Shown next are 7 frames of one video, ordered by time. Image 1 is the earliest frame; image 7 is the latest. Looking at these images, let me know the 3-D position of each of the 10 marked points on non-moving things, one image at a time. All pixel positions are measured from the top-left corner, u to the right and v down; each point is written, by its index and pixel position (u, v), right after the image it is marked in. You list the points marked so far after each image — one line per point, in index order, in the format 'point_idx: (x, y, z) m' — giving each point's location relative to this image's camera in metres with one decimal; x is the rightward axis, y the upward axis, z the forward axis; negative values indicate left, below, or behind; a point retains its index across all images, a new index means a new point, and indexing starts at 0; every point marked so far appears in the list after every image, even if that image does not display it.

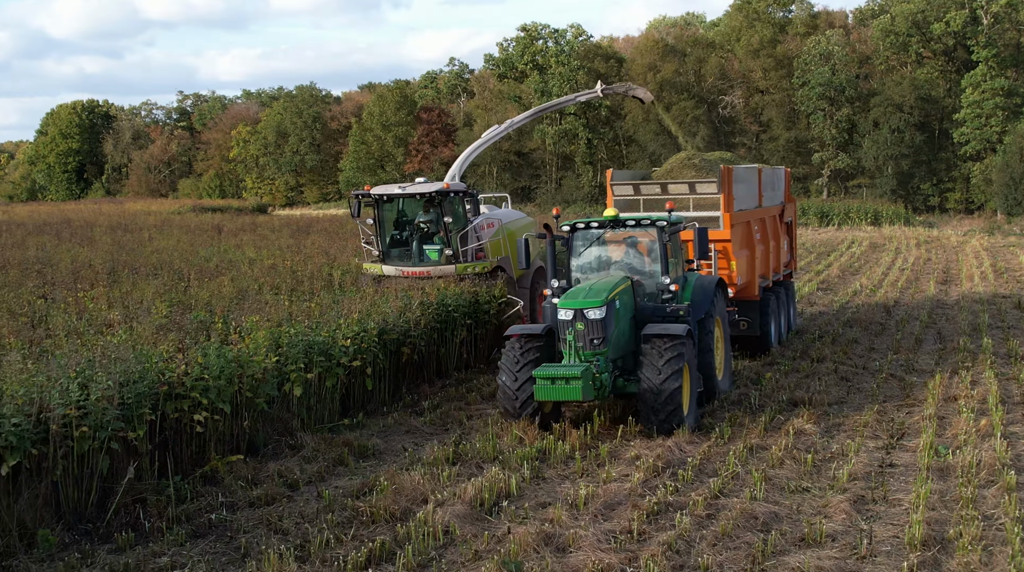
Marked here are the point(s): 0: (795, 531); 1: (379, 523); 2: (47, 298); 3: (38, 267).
0: (+1.8, -1.5, +6.6) m
1: (-0.9, -1.5, +6.9) m
2: (-5.4, -0.2, +11.8) m
3: (-7.2, +0.2, +15.4) m
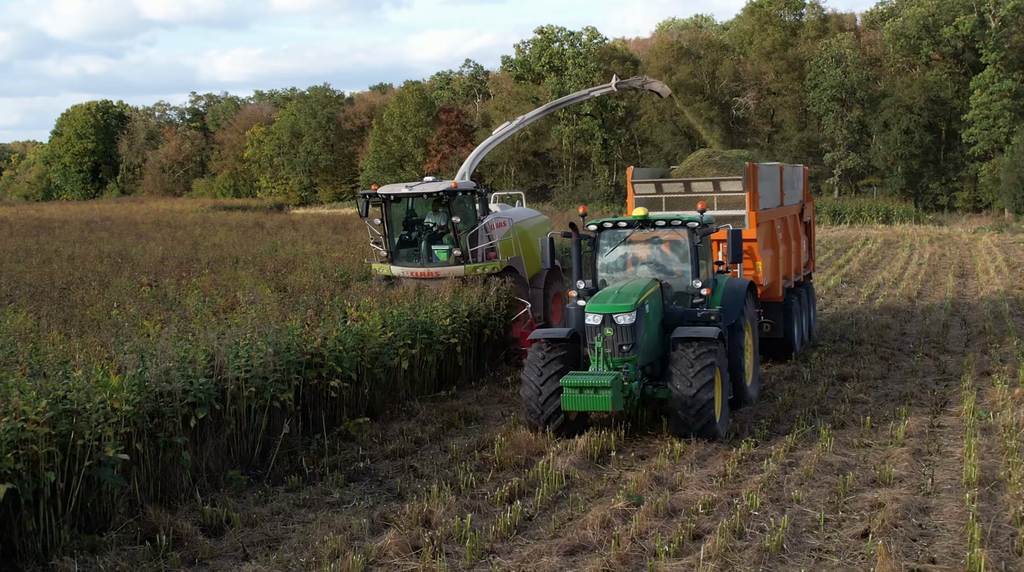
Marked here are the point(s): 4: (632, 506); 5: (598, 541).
0: (+2.6, -1.4, +7.7) m
1: (0.0, -1.4, +8.1) m
2: (-4.6, 0.0, +12.9) m
3: (-6.4, +0.4, +16.6) m
4: (+0.8, -1.4, +7.0) m
5: (+0.5, -1.5, +6.4) m
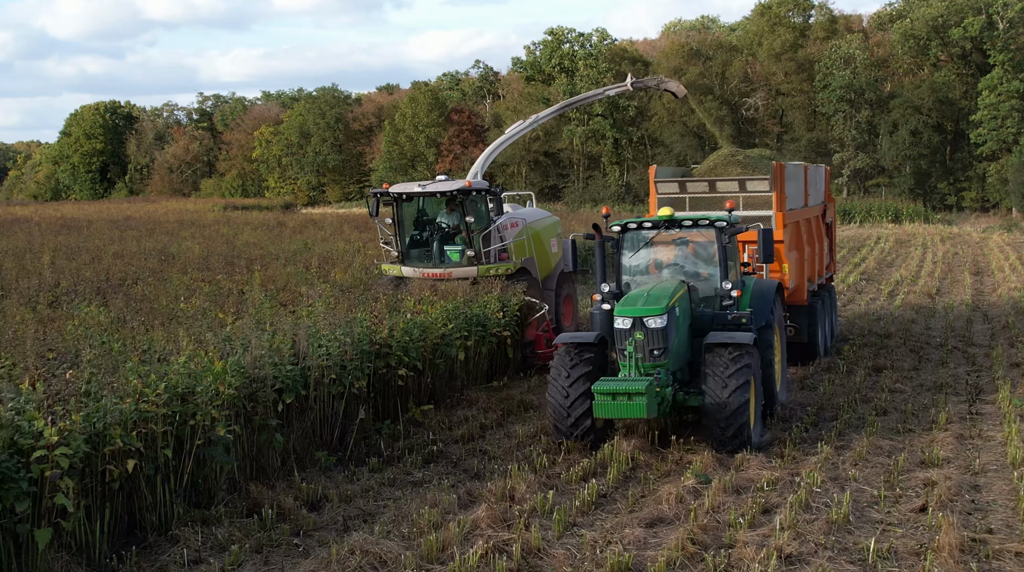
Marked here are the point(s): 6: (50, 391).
0: (+3.1, -1.3, +8.2) m
1: (+0.5, -1.3, +8.5) m
2: (-4.1, +0.1, +13.4) m
3: (-5.9, +0.4, +17.0) m
4: (+1.3, -1.4, +7.4) m
5: (+1.0, -1.5, +6.9) m
6: (-2.8, -0.6, +6.4) m
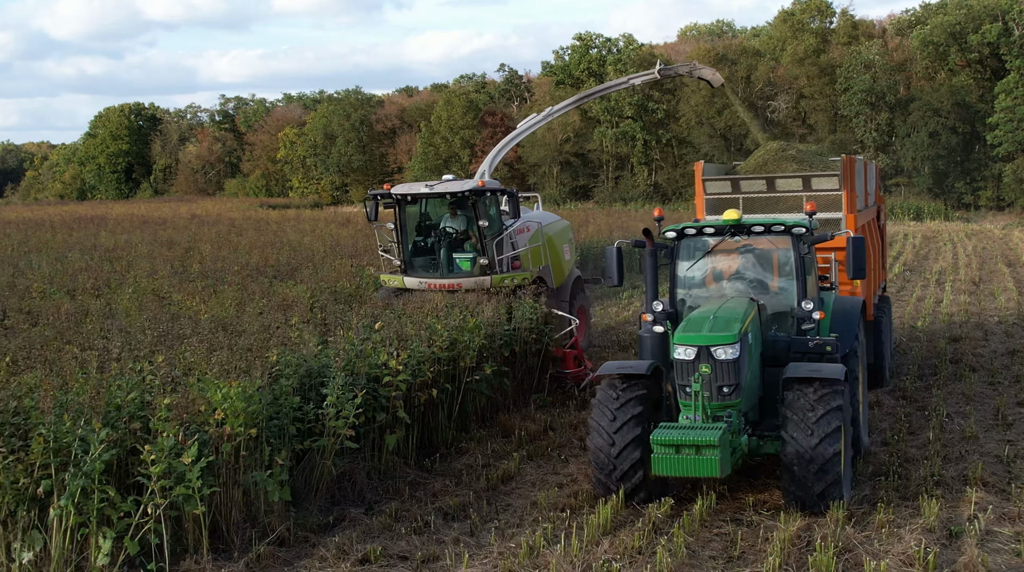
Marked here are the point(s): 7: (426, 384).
0: (+4.8, -1.1, +10.1) m
1: (+2.2, -1.1, +10.5) m
2: (-2.4, +0.3, +15.4) m
3: (-4.2, +0.7, +19.0) m
4: (+3.0, -1.1, +9.4) m
5: (+2.7, -1.2, +8.8) m
6: (-1.1, -0.4, +8.3) m
7: (-0.7, -0.8, +8.4) m
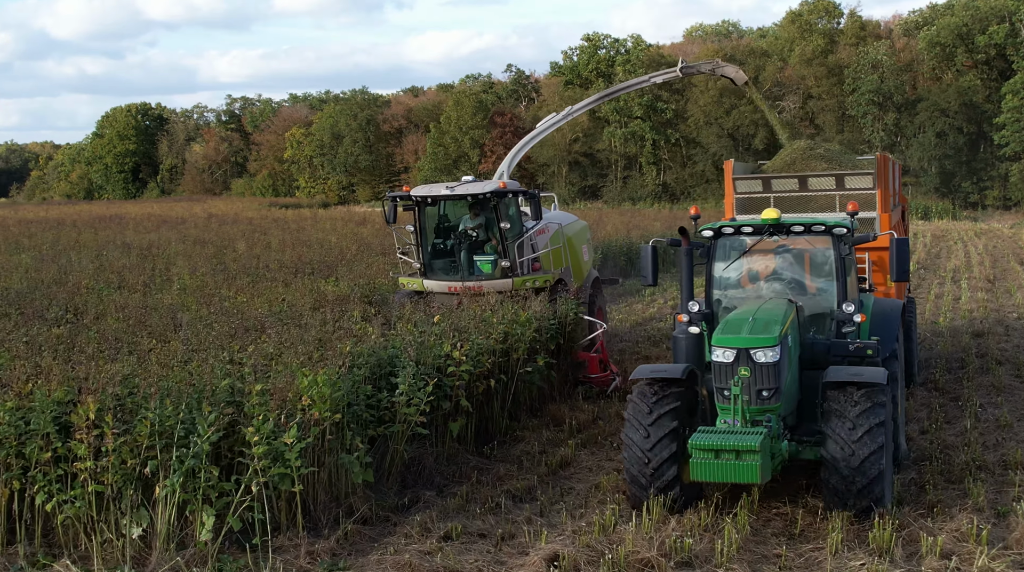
0: (+5.2, -1.0, +10.5) m
1: (+2.6, -1.1, +10.8) m
2: (-1.9, +0.3, +15.7) m
3: (-3.8, +0.7, +19.3) m
4: (+3.4, -1.1, +9.7) m
5: (+3.2, -1.2, +9.1) m
6: (-0.7, -0.4, +8.7) m
7: (-0.2, -0.7, +8.7) m
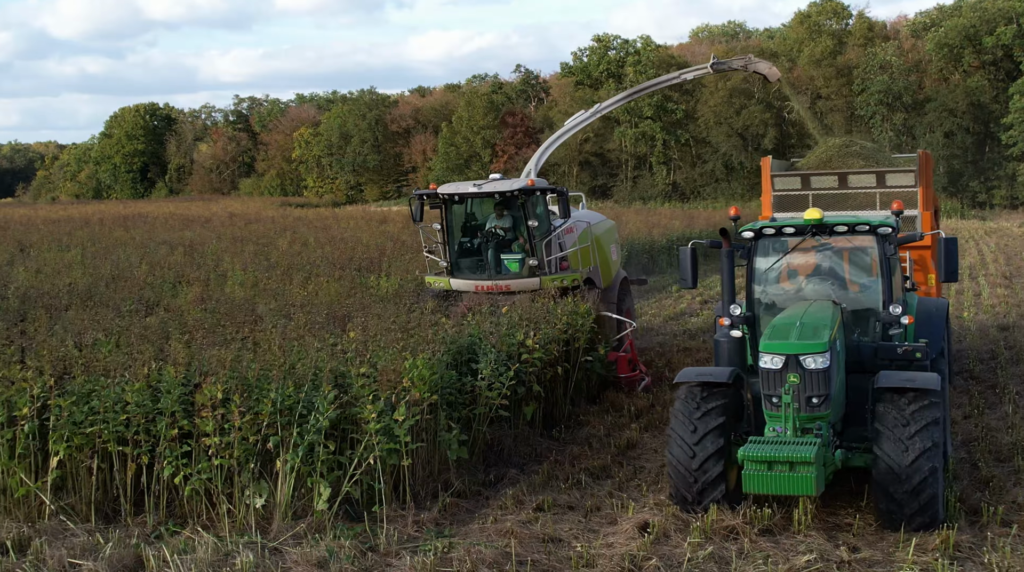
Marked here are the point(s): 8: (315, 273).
0: (+5.8, -1.0, +11.0) m
1: (+3.2, -1.0, +11.3) m
2: (-1.4, +0.4, +16.2) m
3: (-3.2, +0.8, +19.8) m
4: (+4.0, -1.0, +10.2) m
5: (+3.7, -1.1, +9.6) m
6: (-0.1, -0.3, +9.2) m
7: (+0.3, -0.7, +9.2) m
8: (-2.5, +0.2, +14.1) m
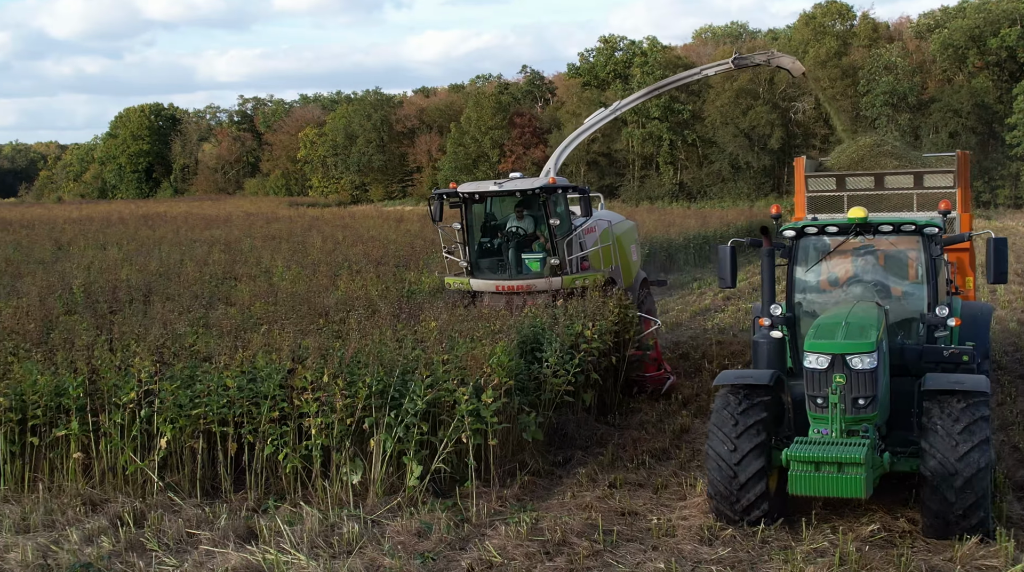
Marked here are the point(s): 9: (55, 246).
0: (+6.3, -0.9, +11.4) m
1: (+3.7, -0.9, +11.8) m
2: (-0.9, +0.5, +16.7) m
3: (-2.7, +0.8, +20.3) m
4: (+4.5, -1.0, +10.7) m
5: (+4.2, -1.1, +10.1) m
6: (+0.4, -0.2, +9.7) m
7: (+0.9, -0.6, +9.7) m
8: (-2.0, +0.3, +14.6) m
9: (-8.5, +0.8, +20.0) m
